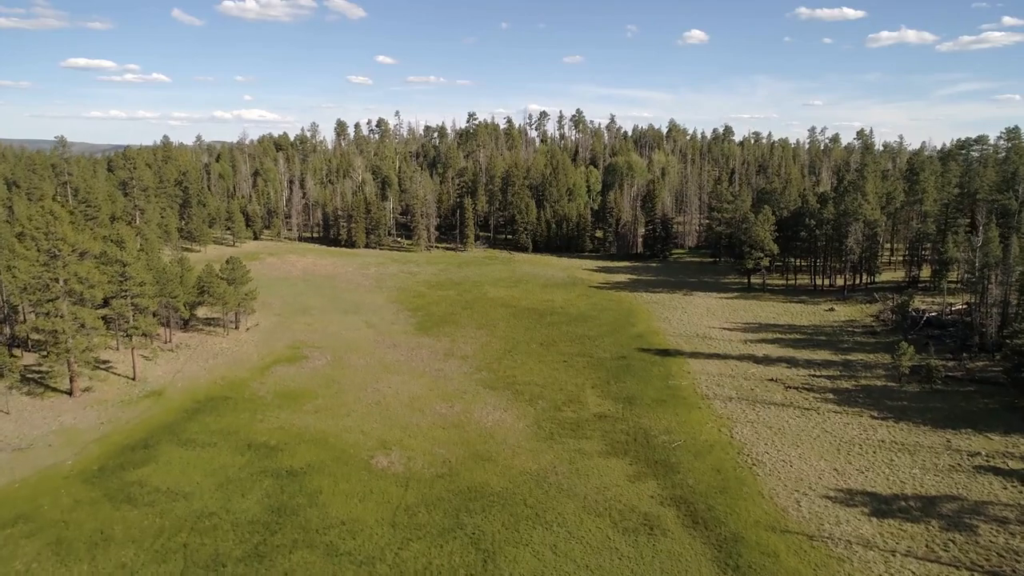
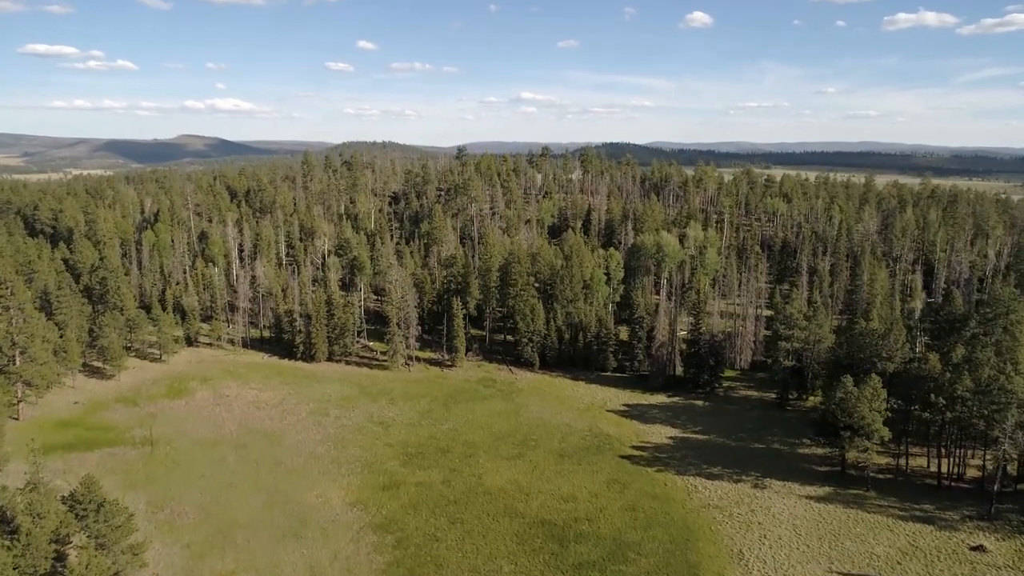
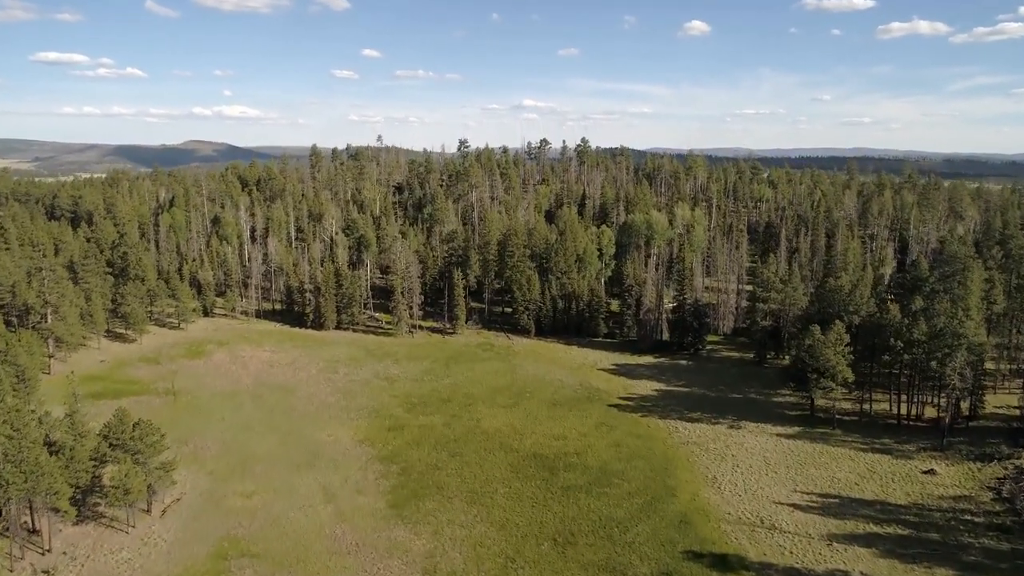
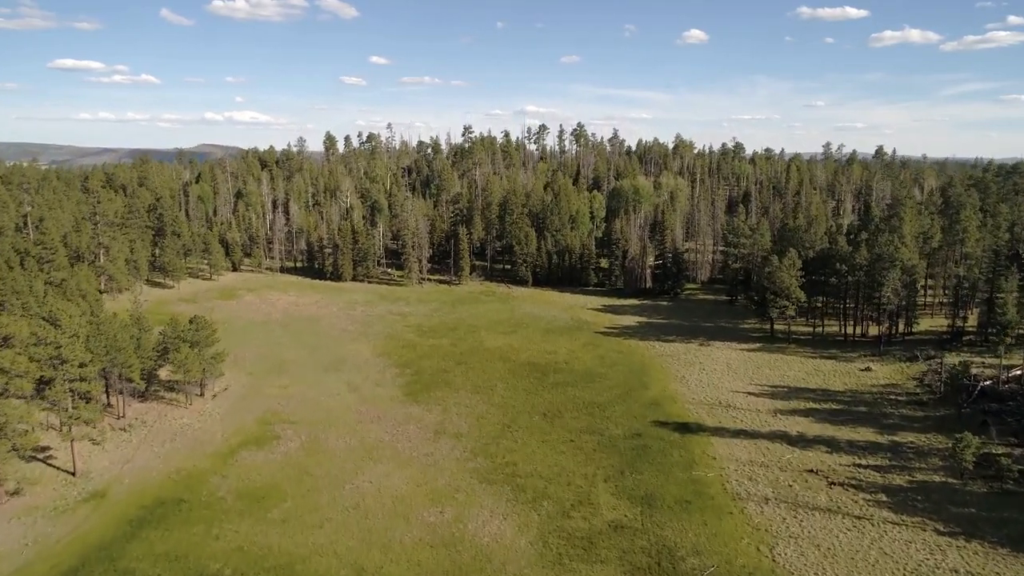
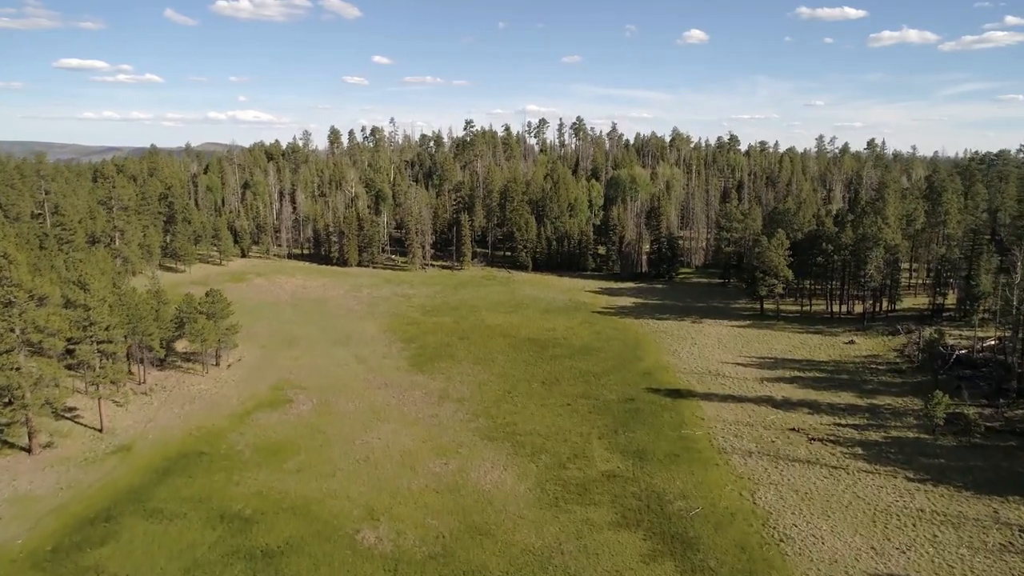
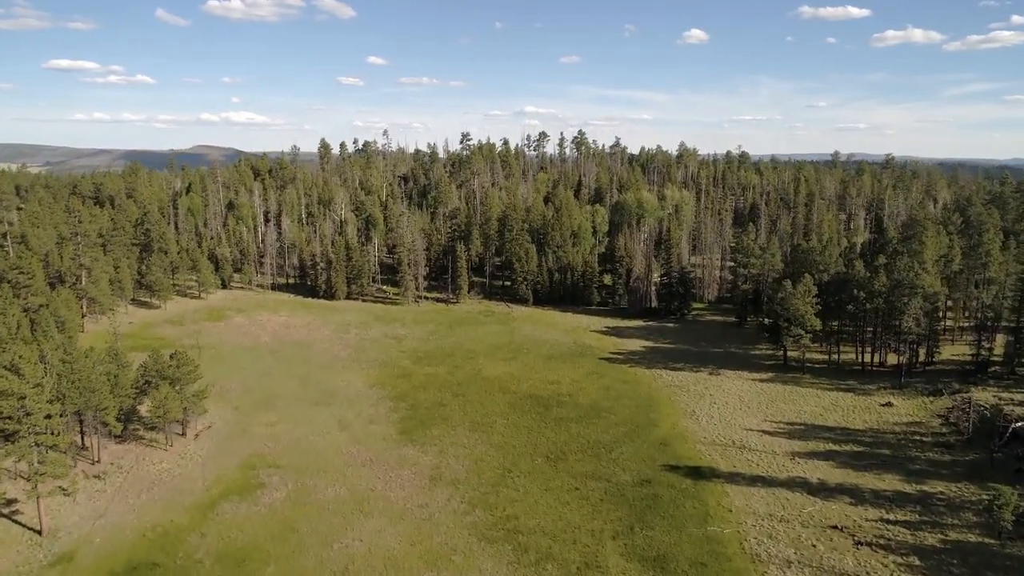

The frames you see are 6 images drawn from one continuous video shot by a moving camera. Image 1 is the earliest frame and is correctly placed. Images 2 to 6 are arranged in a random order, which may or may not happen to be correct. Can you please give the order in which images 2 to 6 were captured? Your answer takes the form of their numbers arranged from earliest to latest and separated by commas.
5, 4, 6, 3, 2
